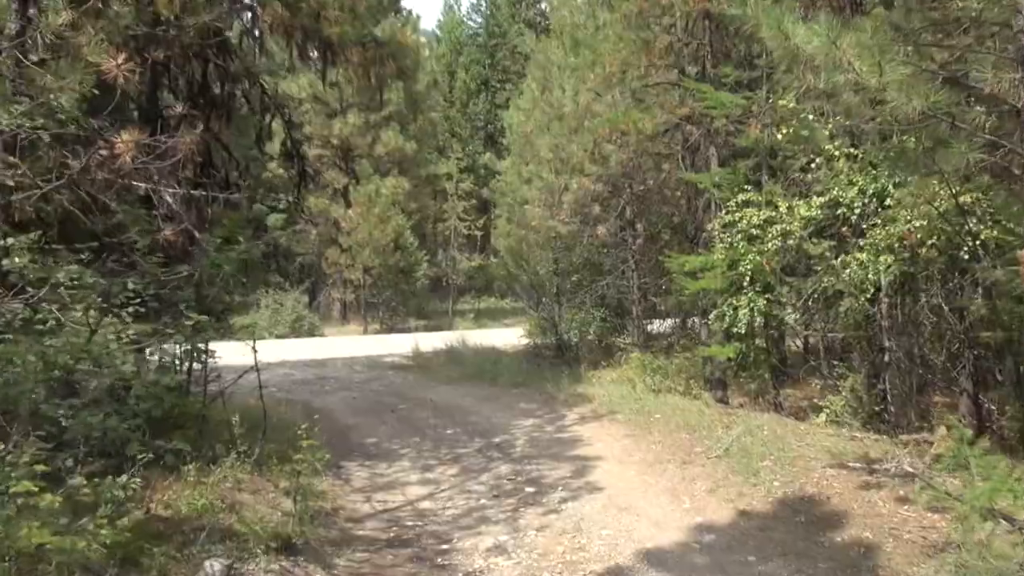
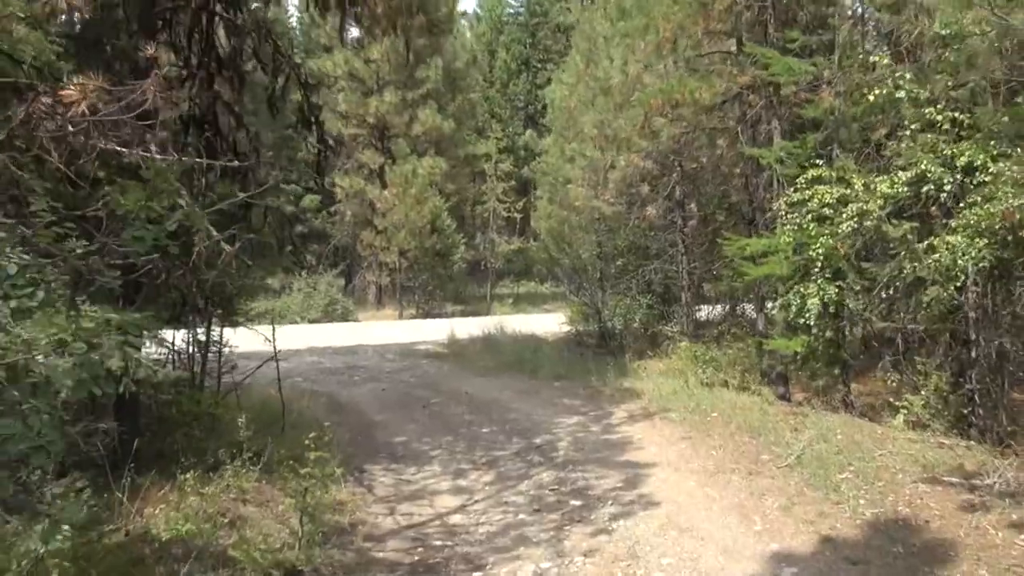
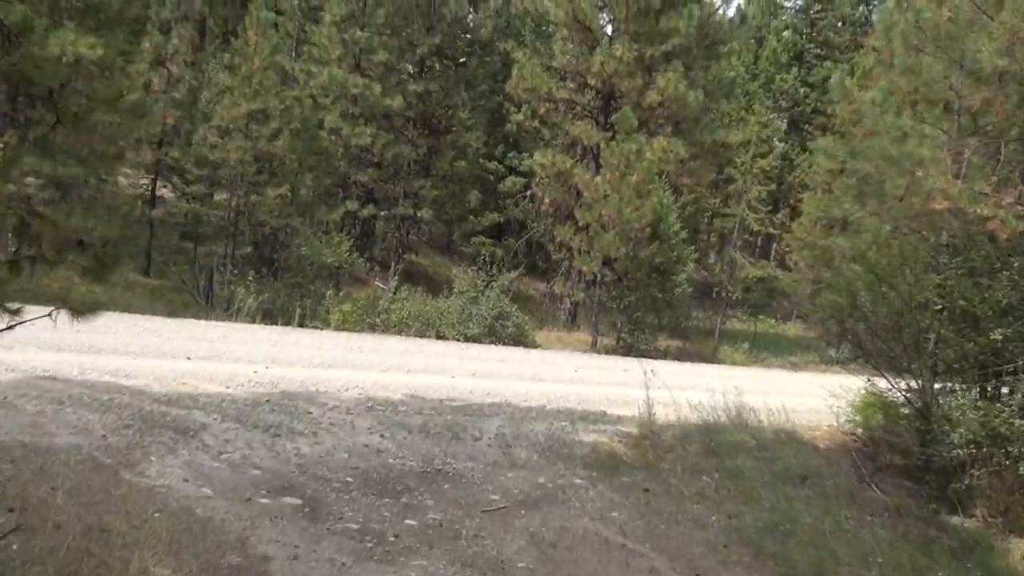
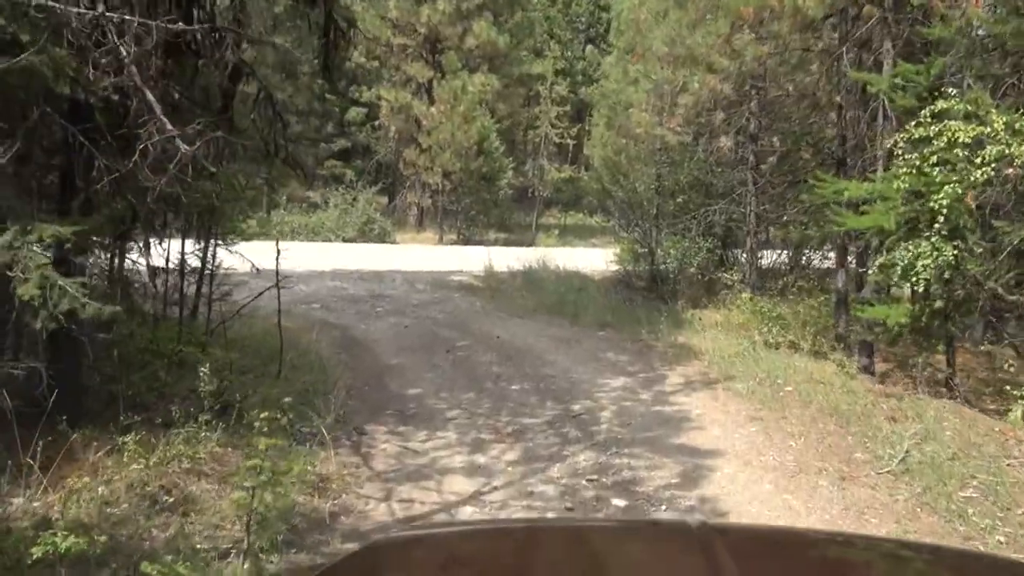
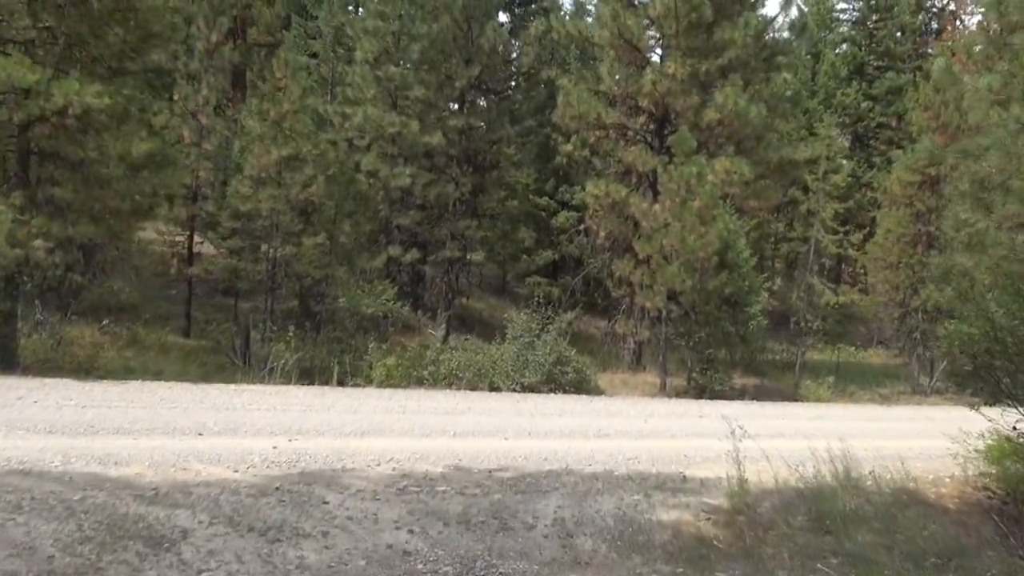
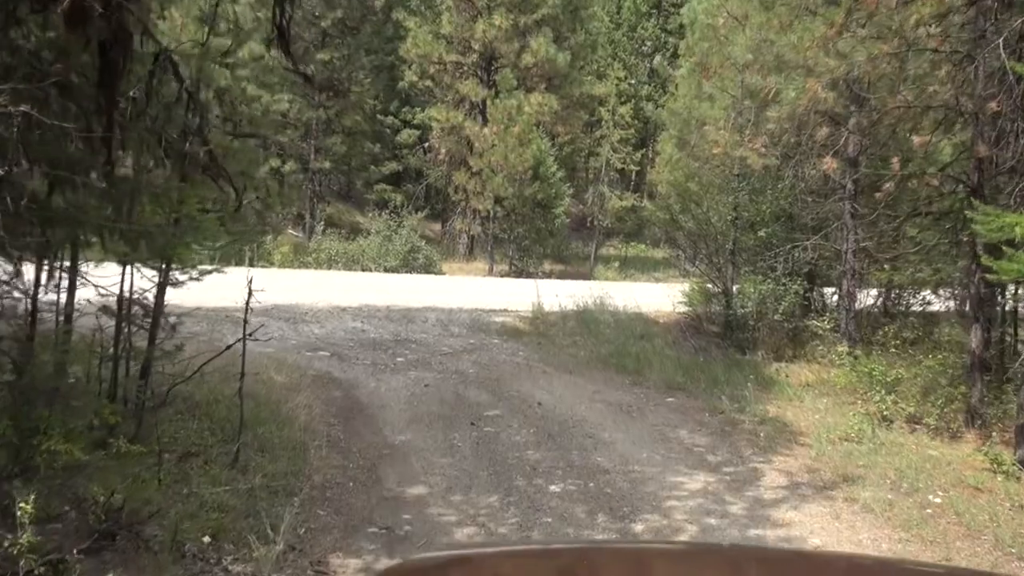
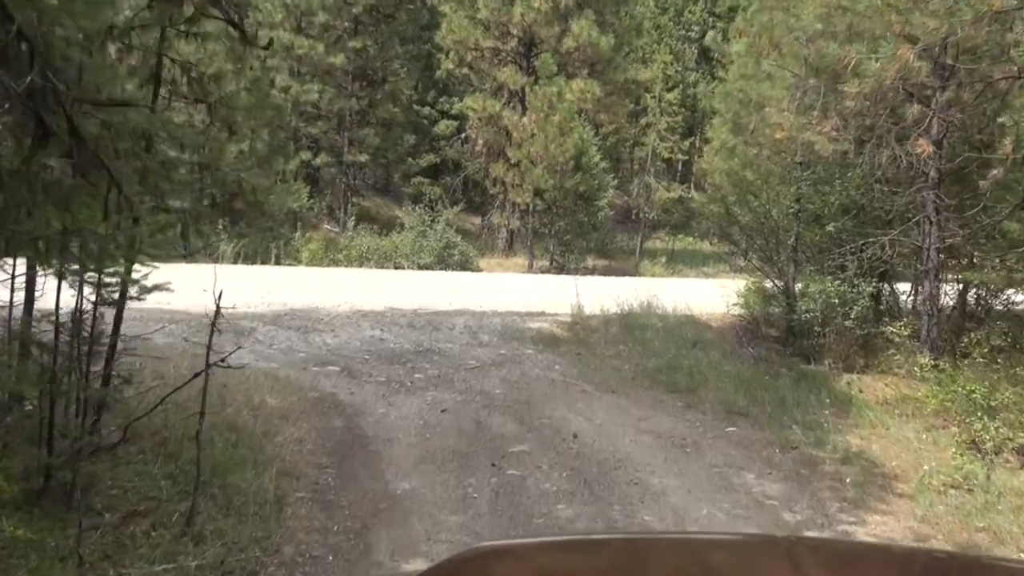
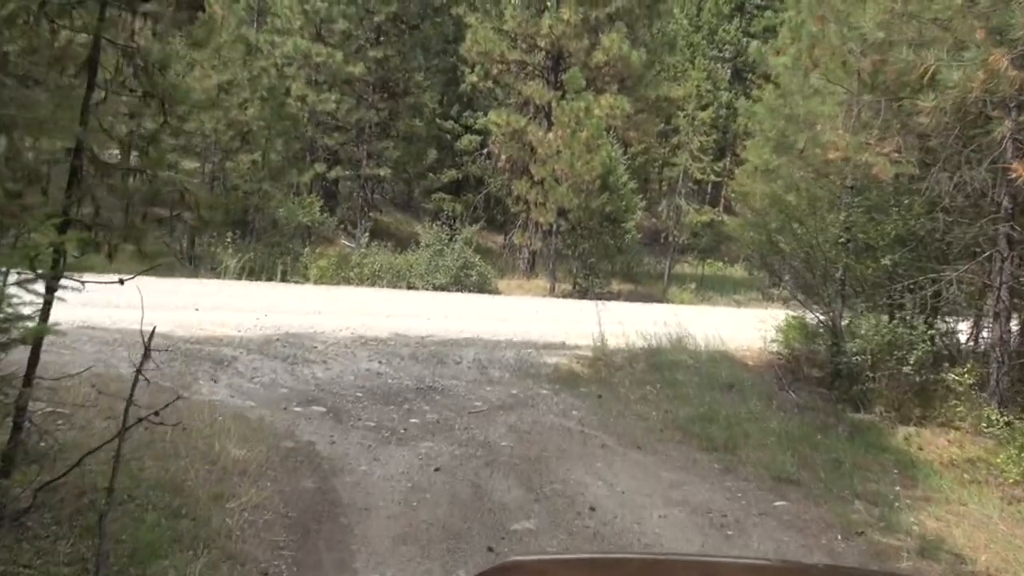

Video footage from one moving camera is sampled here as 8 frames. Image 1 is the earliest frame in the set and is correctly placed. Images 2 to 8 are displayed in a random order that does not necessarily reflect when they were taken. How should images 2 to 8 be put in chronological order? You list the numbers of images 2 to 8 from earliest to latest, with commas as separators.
2, 4, 6, 7, 8, 3, 5
